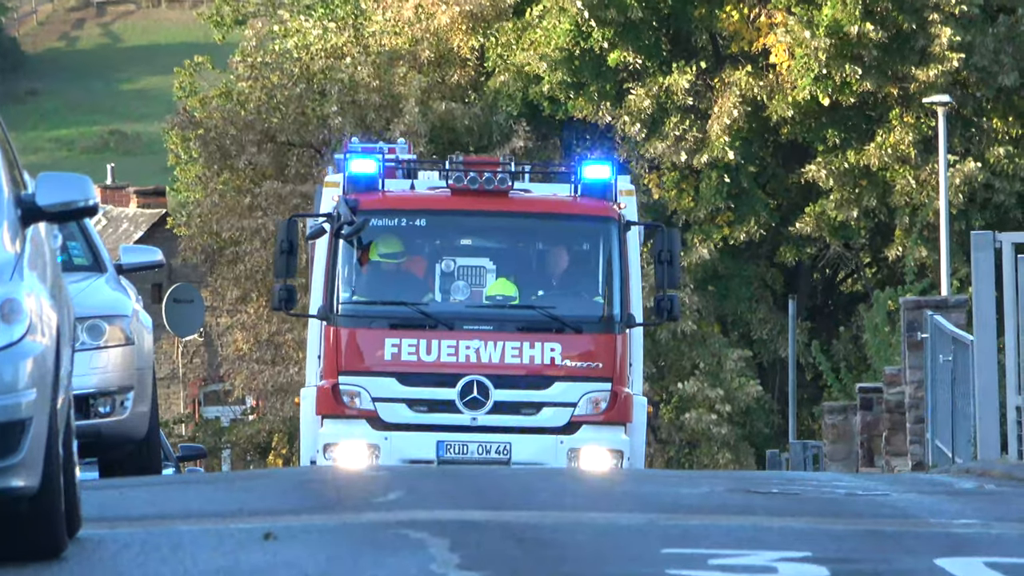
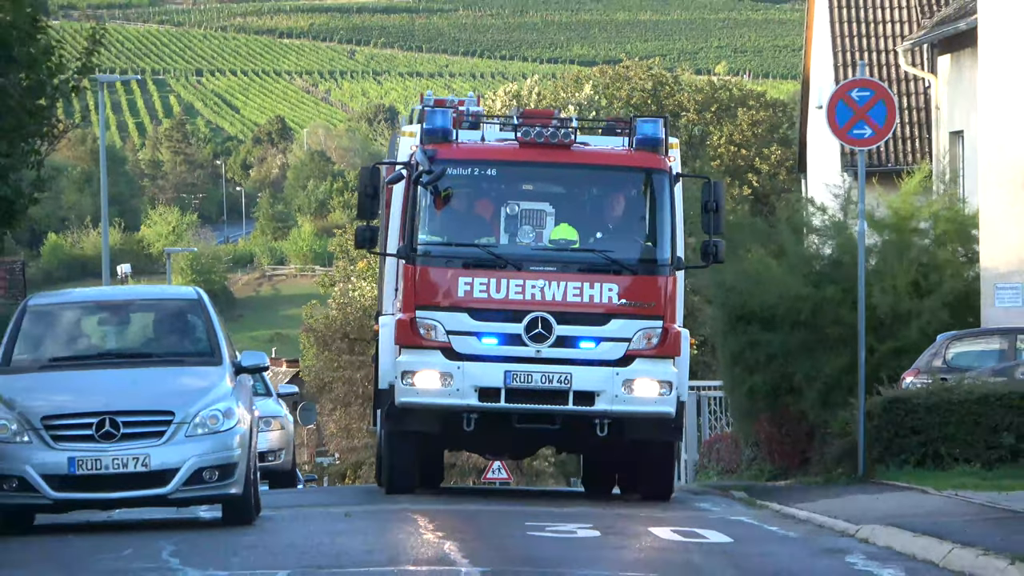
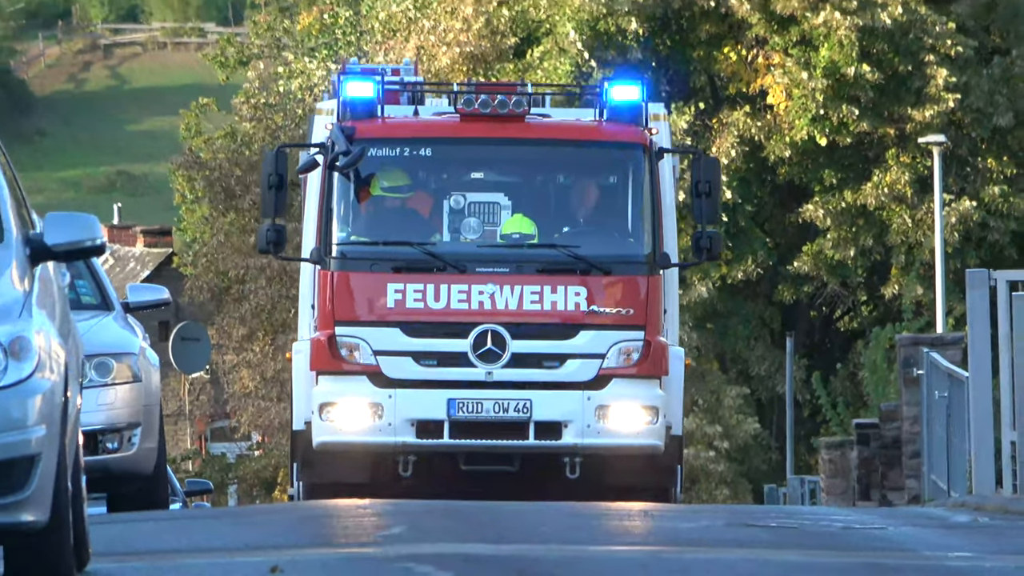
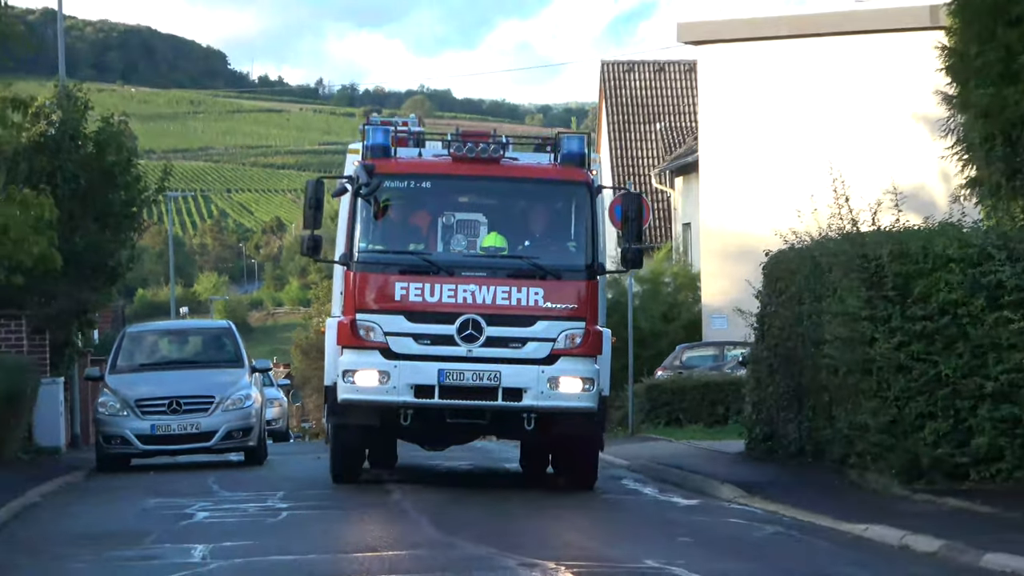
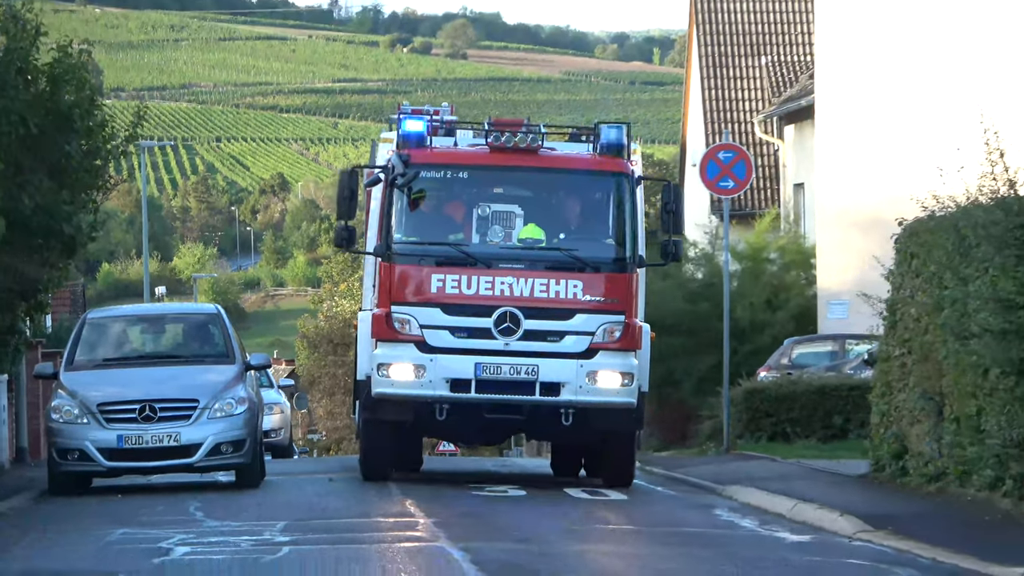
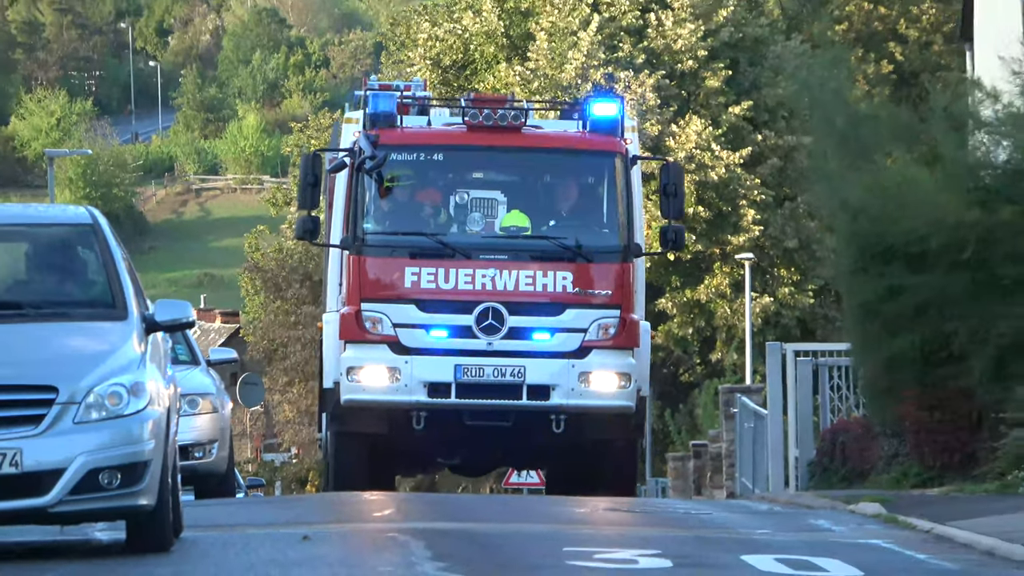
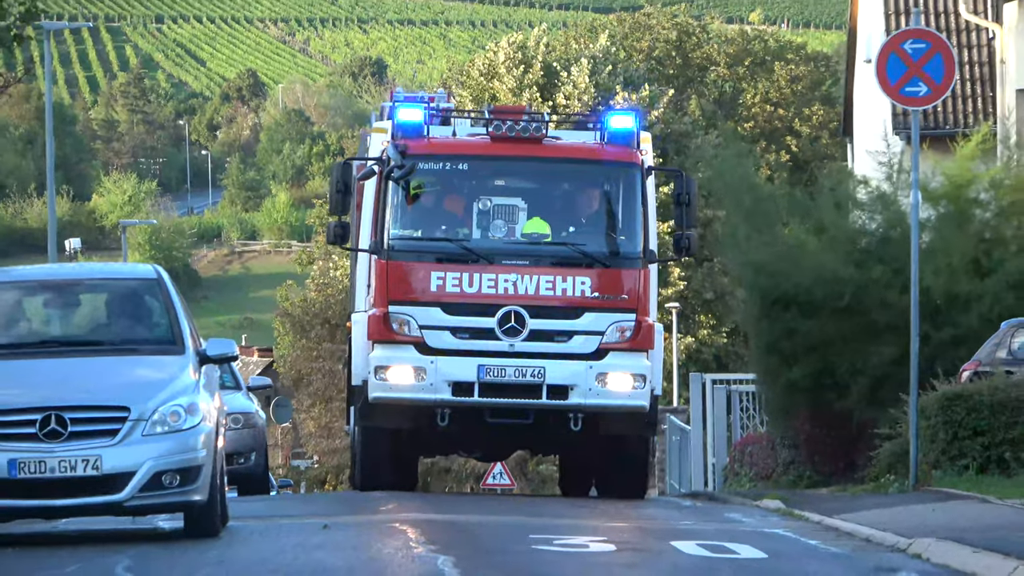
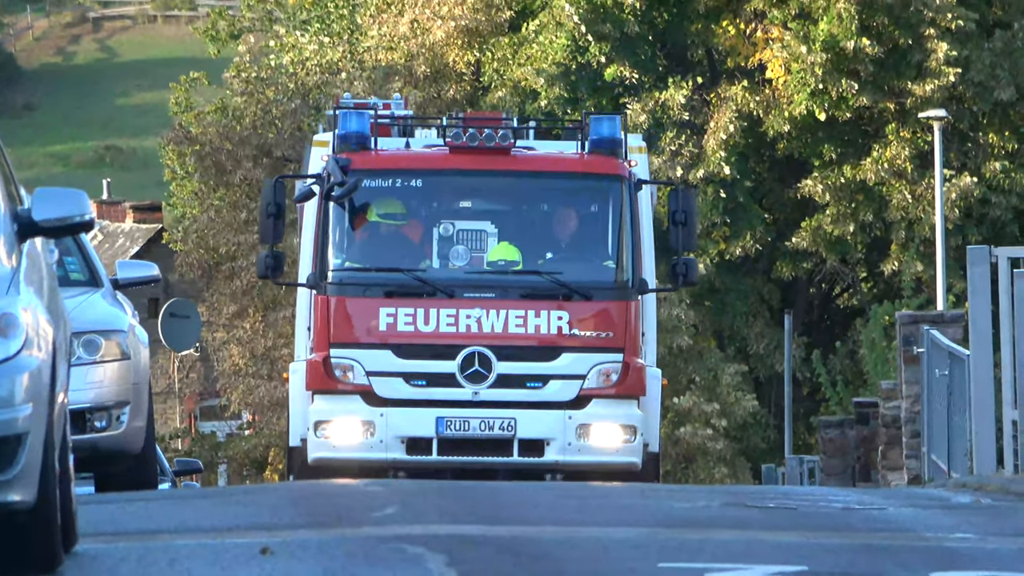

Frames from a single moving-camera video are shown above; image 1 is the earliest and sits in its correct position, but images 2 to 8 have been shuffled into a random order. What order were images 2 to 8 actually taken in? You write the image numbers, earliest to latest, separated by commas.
8, 3, 6, 7, 2, 5, 4
